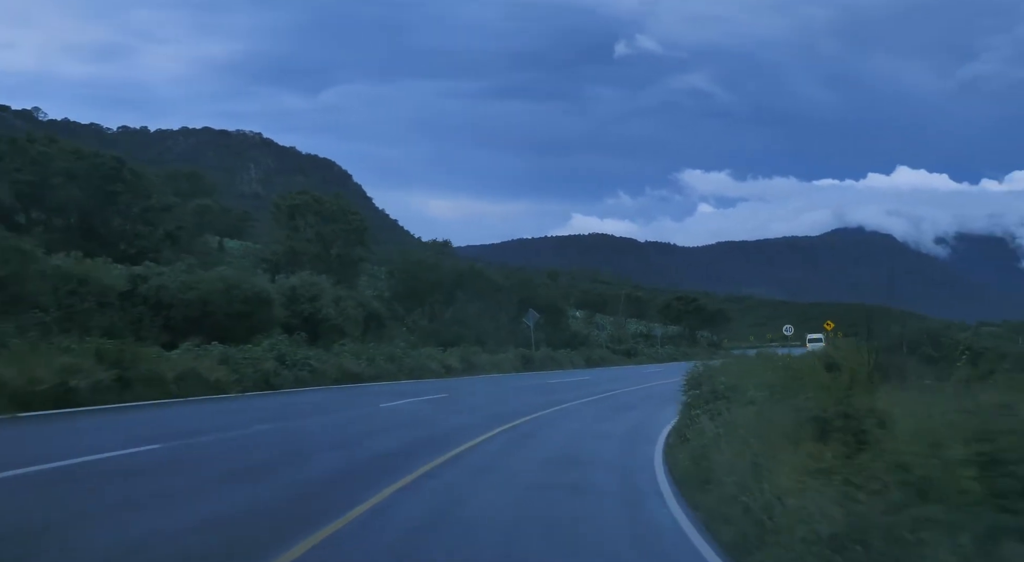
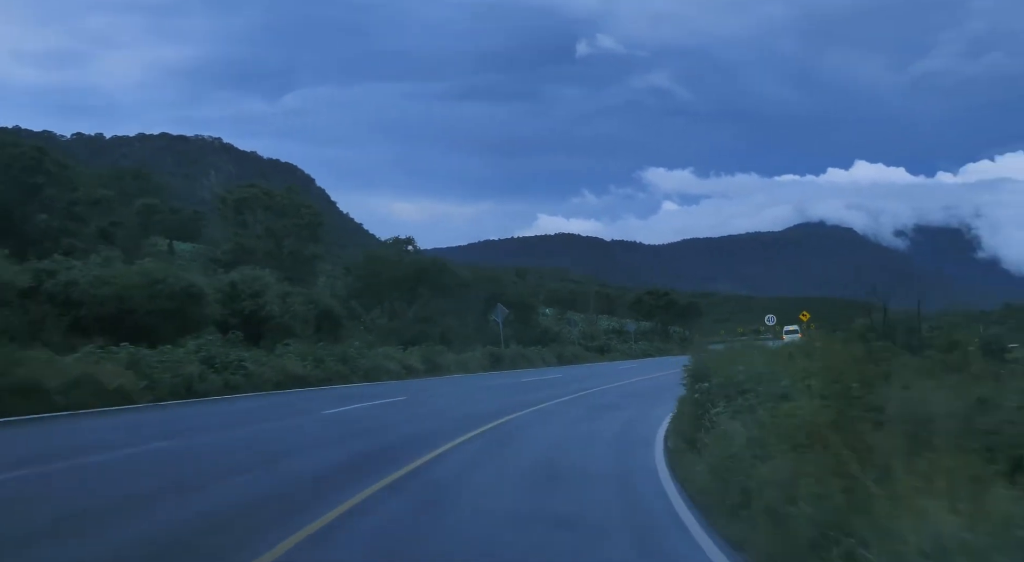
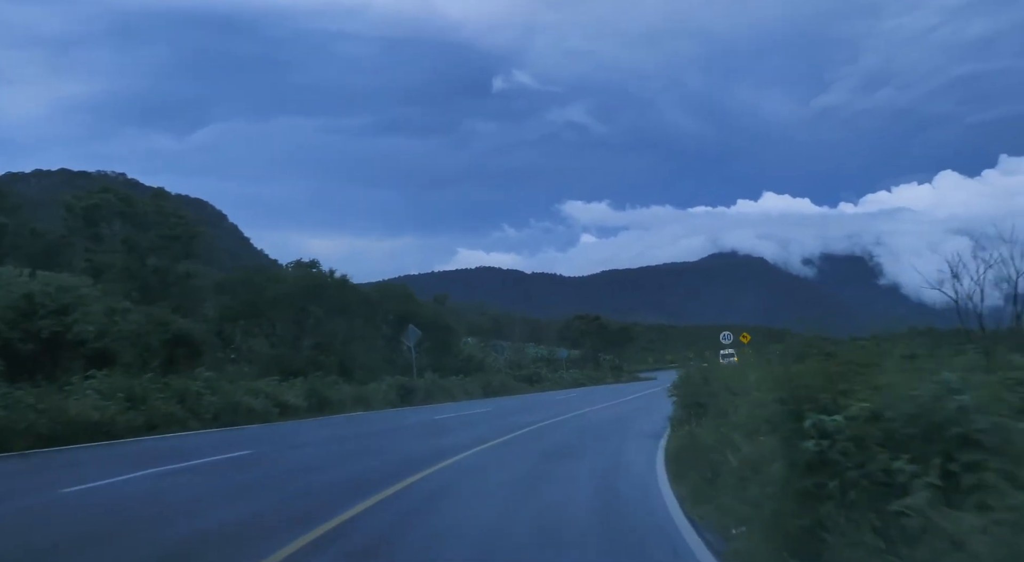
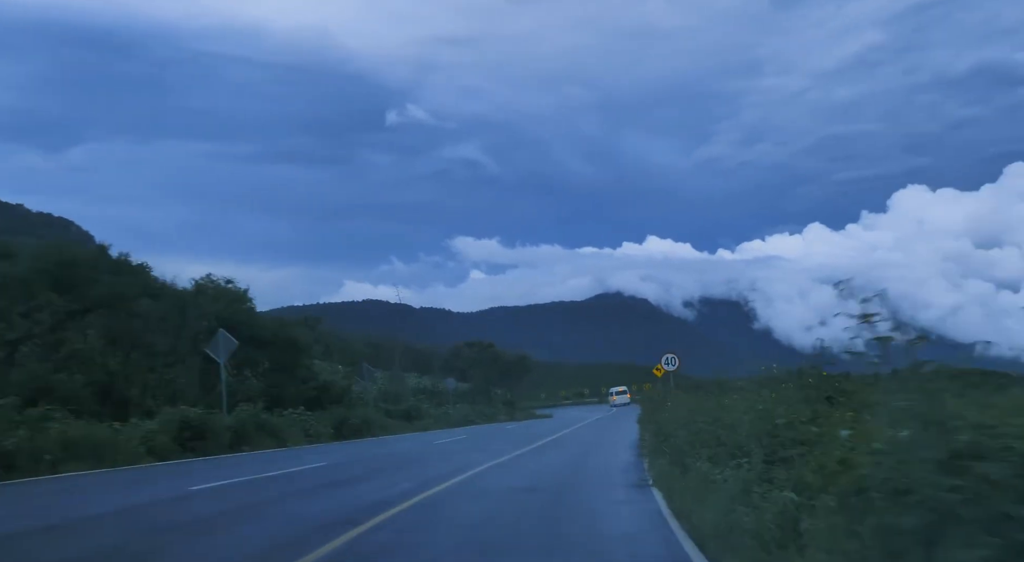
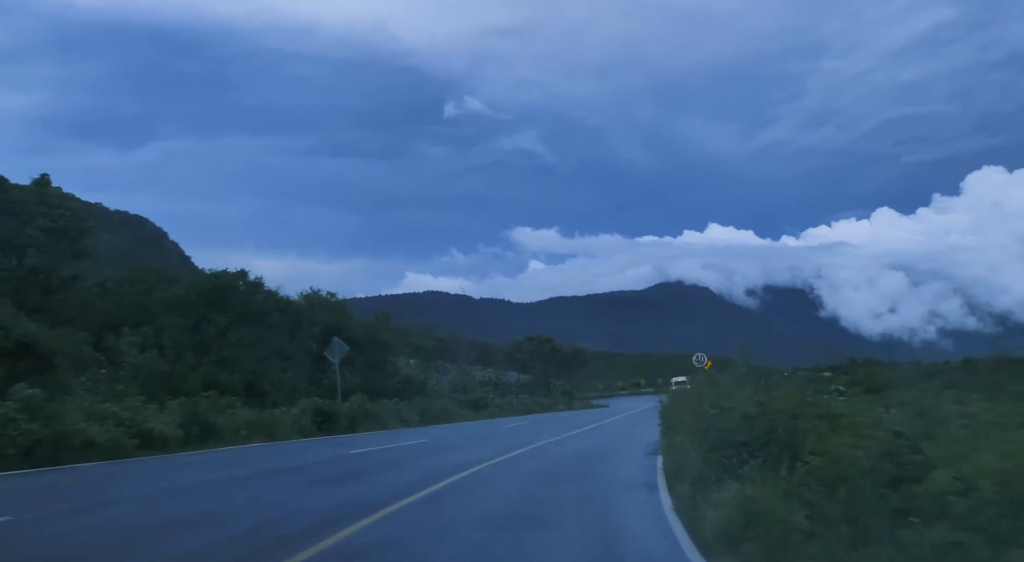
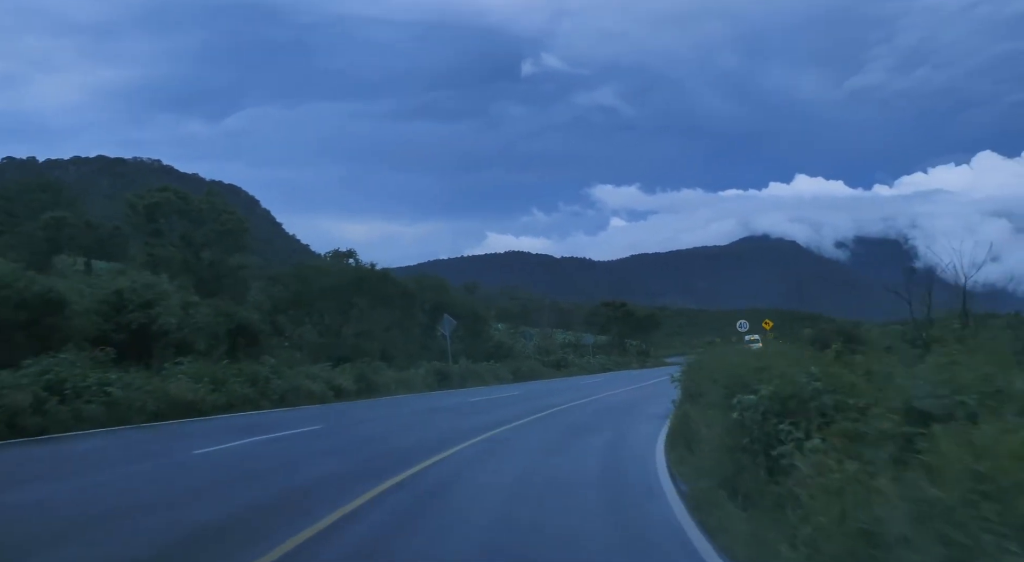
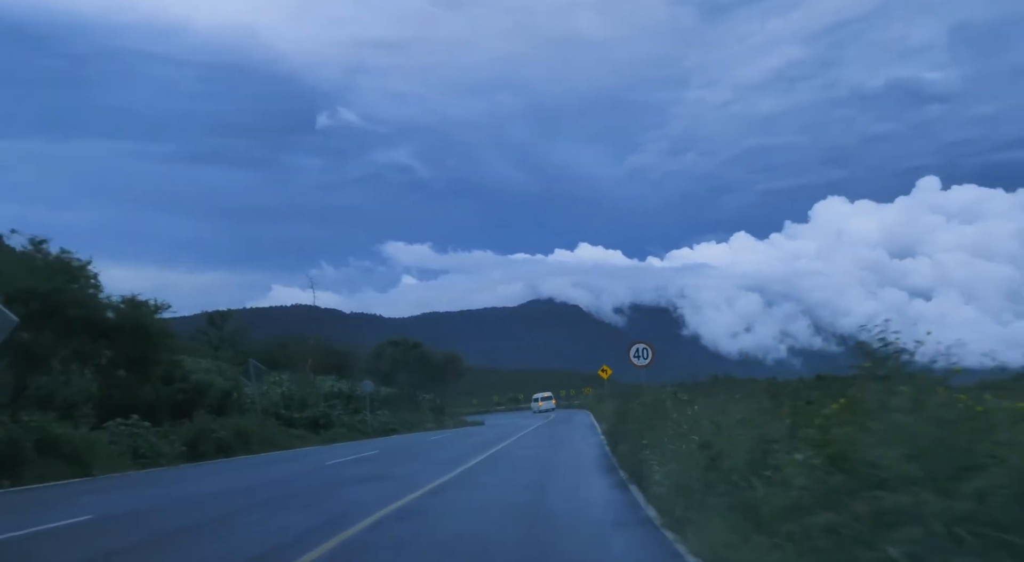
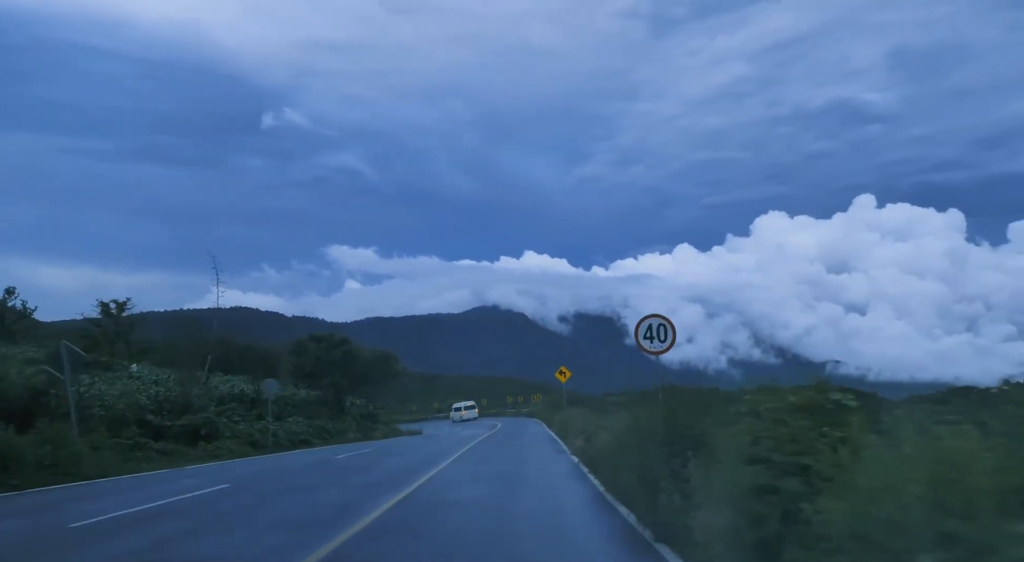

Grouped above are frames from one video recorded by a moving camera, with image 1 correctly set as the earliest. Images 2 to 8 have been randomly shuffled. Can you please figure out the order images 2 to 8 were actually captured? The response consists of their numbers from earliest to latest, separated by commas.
2, 6, 3, 5, 4, 7, 8
